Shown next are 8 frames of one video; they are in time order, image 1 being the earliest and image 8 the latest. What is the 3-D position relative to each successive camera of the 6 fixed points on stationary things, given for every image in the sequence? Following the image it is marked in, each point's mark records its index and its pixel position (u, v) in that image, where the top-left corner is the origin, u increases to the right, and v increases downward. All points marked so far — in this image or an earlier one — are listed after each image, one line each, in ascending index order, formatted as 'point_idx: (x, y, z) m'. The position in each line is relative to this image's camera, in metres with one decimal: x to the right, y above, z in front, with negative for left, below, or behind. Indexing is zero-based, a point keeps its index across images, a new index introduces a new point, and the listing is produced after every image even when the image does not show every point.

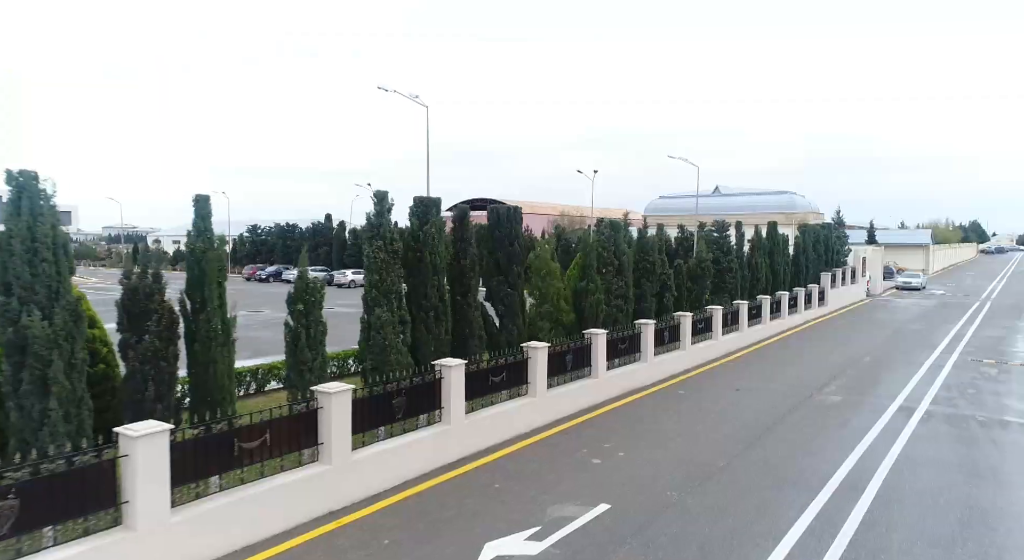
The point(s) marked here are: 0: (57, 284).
0: (-3.7, 0.0, +5.9) m
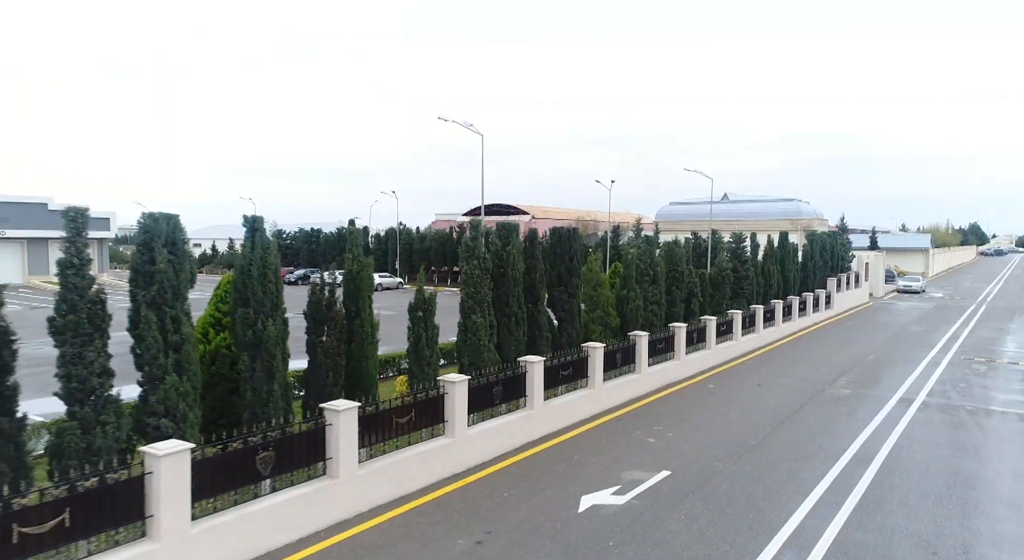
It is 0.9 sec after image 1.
0: (-2.6, -0.2, +8.0) m
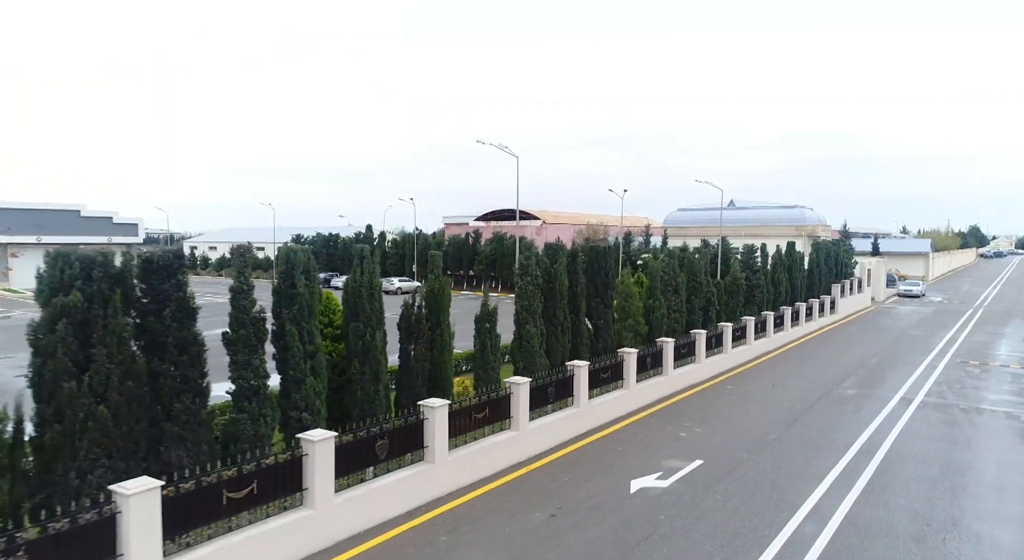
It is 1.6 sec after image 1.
0: (-1.8, -0.5, +9.5) m
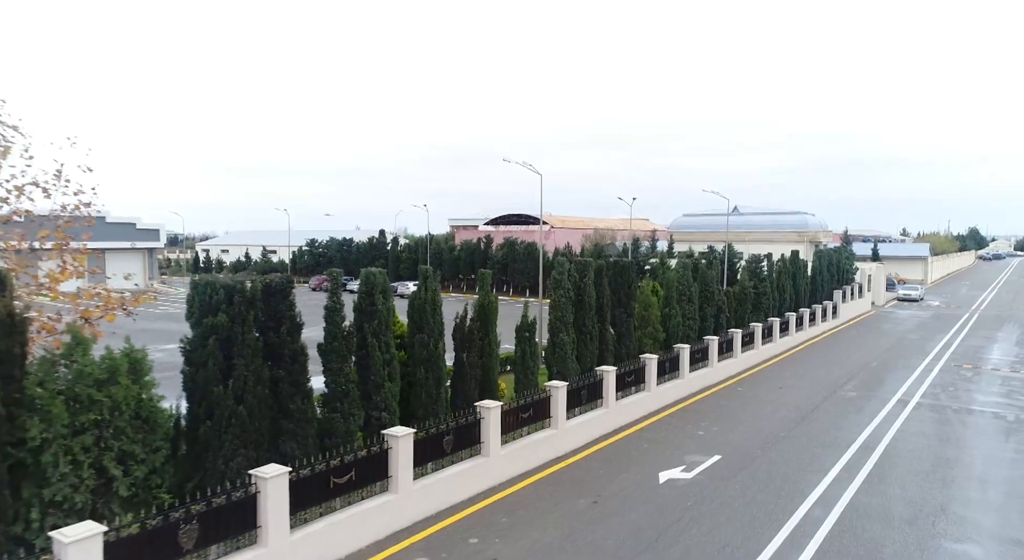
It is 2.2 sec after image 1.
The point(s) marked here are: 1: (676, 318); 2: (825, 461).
0: (-1.1, -0.7, +10.9) m
1: (+4.0, -0.9, +18.0) m
2: (+5.4, -3.1, +12.7) m
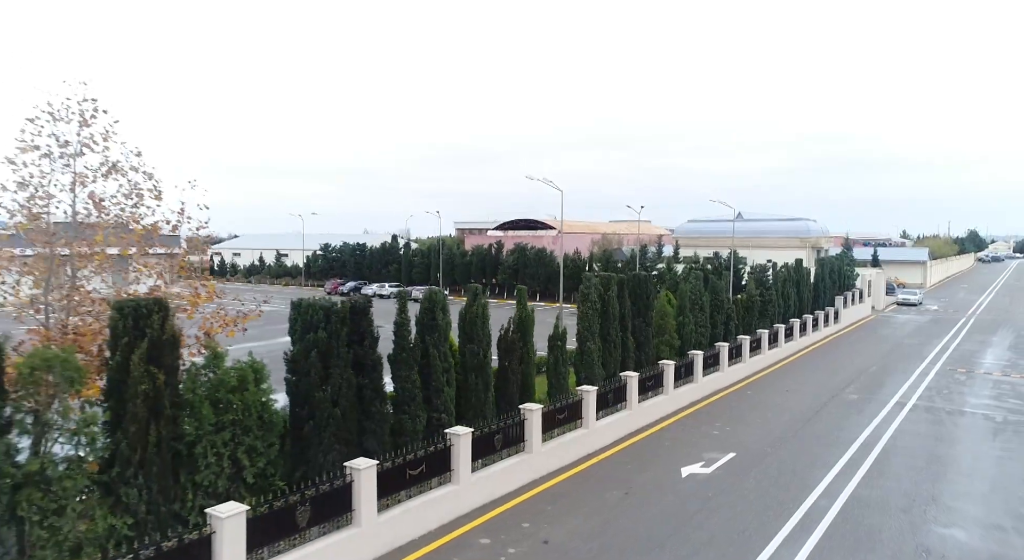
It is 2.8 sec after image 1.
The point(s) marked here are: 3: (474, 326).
0: (-0.4, -1.0, +12.3) m
1: (+4.7, -1.2, +19.4) m
2: (+6.1, -3.4, +14.0) m
3: (-0.7, -0.8, +12.1) m
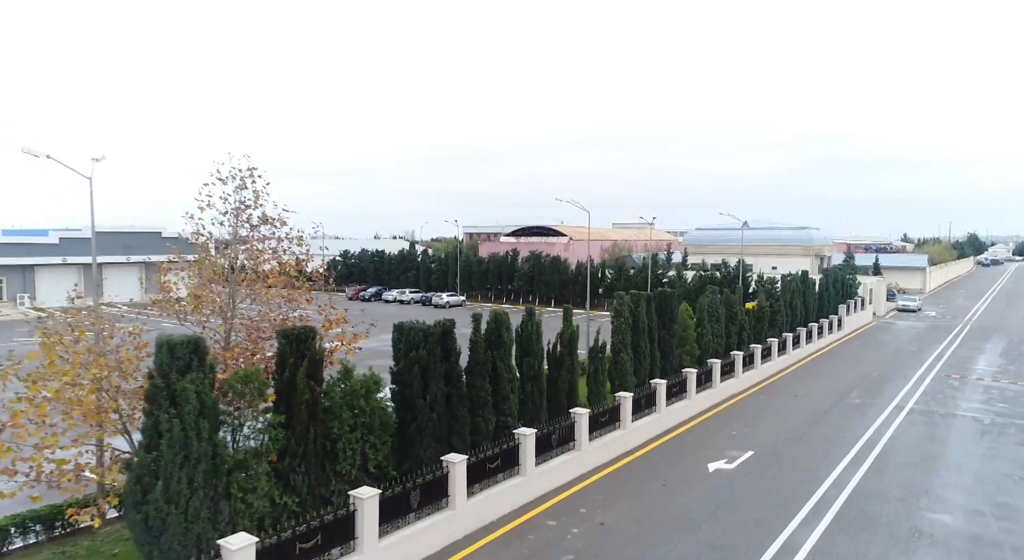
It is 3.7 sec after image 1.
0: (+0.6, -1.4, +14.2) m
1: (+5.7, -1.6, +21.3) m
2: (+7.1, -3.8, +16.0) m
3: (+0.3, -1.2, +14.1) m
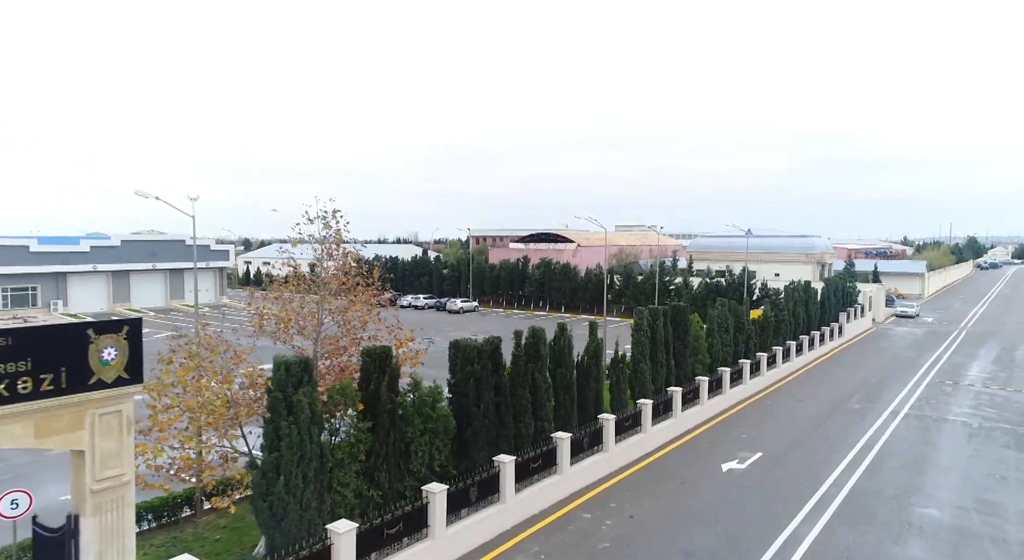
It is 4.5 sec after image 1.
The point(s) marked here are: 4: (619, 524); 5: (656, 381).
0: (+1.3, -1.8, +15.9) m
1: (+6.5, -2.1, +23.0) m
2: (+7.8, -4.2, +17.6) m
3: (+1.1, -1.6, +15.7) m
4: (+1.9, -4.4, +13.2) m
5: (+3.9, -2.7, +19.6) m
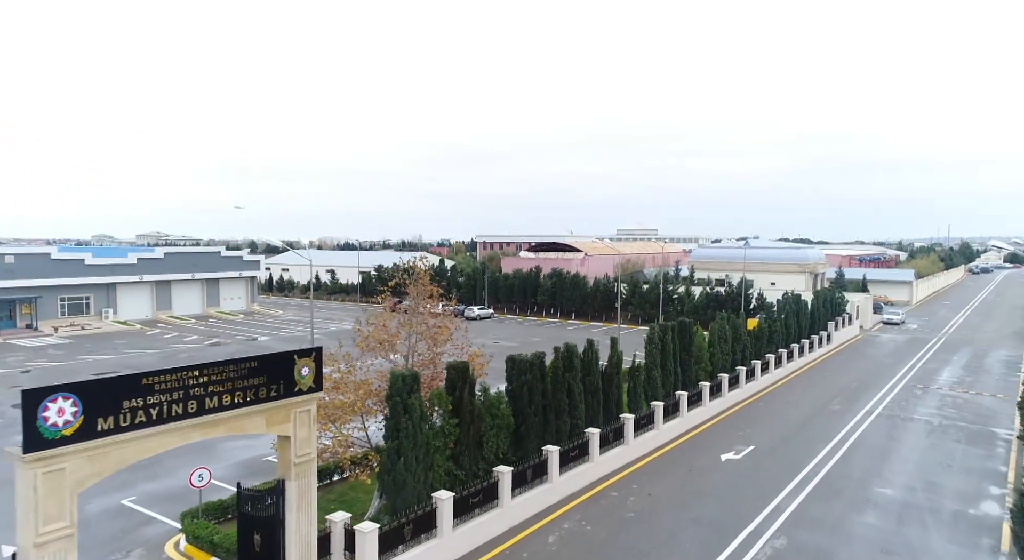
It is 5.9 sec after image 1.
0: (+2.3, -2.4, +19.4) m
1: (+7.4, -2.7, +26.4) m
2: (+8.8, -4.9, +21.1) m
3: (+2.1, -2.2, +19.2) m
4: (+2.9, -5.0, +16.7) m
5: (+4.8, -3.3, +23.1) m
